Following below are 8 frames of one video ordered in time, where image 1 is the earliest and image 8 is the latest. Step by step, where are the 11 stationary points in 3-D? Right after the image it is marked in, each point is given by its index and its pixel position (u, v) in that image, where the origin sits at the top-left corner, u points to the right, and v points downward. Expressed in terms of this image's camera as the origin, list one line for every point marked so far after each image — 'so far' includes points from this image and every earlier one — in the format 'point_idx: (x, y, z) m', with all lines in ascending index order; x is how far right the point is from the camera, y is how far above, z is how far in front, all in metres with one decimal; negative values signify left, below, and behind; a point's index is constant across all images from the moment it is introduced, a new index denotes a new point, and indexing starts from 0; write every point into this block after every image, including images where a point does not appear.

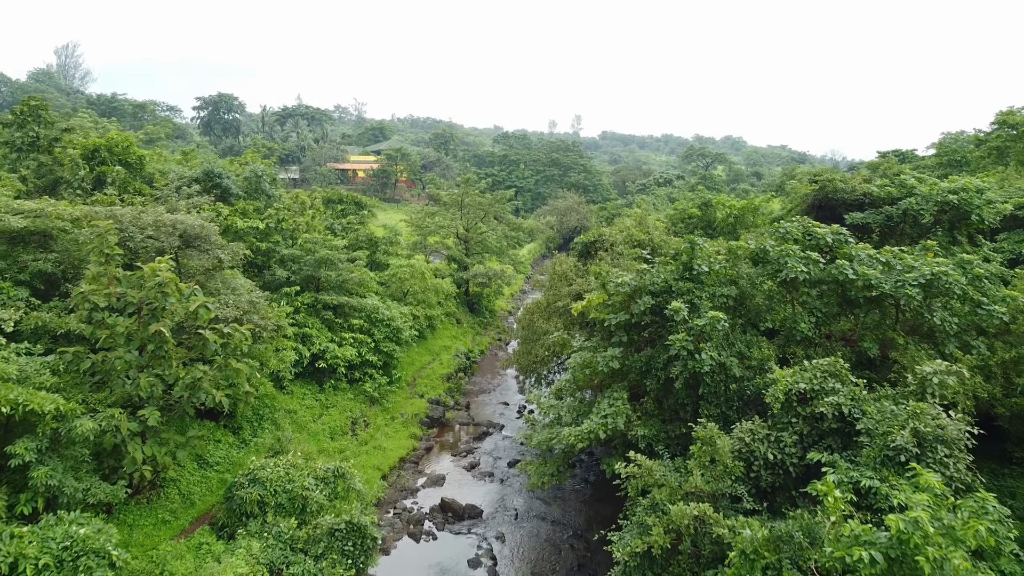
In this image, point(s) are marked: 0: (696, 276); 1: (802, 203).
0: (+2.6, +0.2, +11.4) m
1: (+6.1, +1.8, +17.2) m
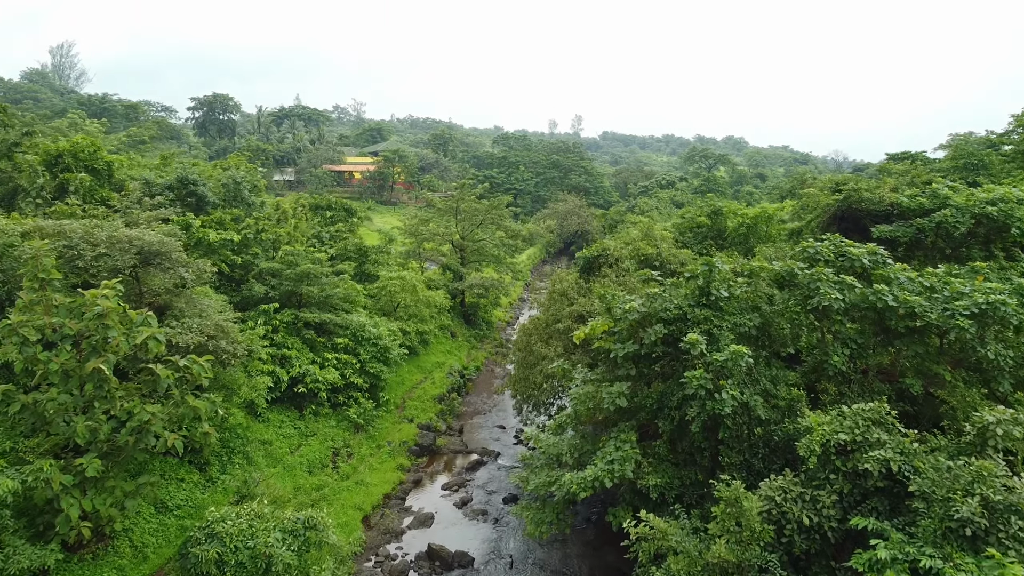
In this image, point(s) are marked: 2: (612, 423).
0: (+2.5, -0.2, +10.1) m
1: (+6.0, +1.4, +15.9) m
2: (+1.3, -1.8, +11.0) m
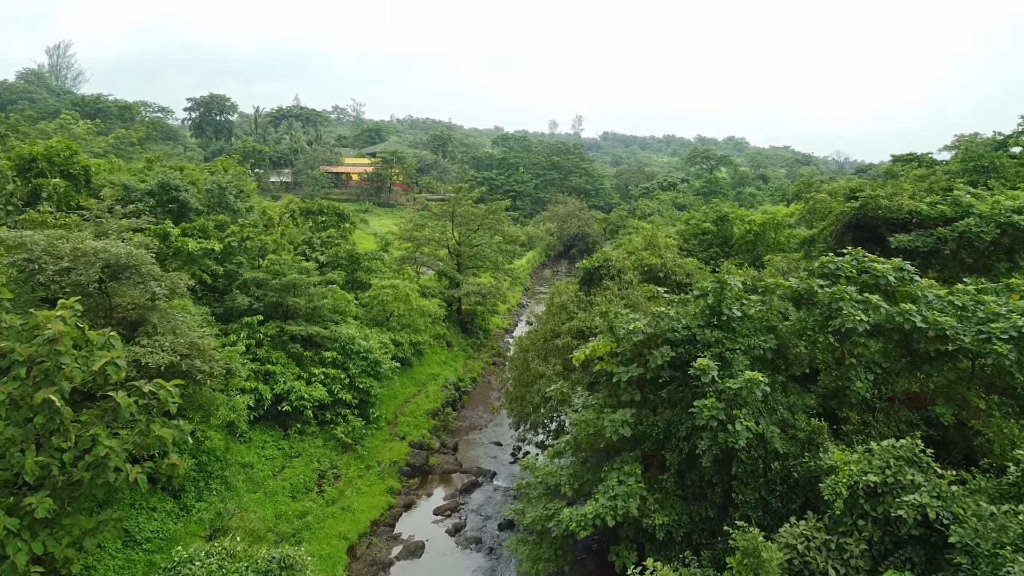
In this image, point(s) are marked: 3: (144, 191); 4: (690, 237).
0: (+2.4, -0.4, +9.3) m
1: (+6.0, +1.2, +15.1) m
2: (+1.3, -2.0, +10.2) m
3: (-7.4, +2.0, +16.5) m
4: (+4.4, +1.2, +19.9) m
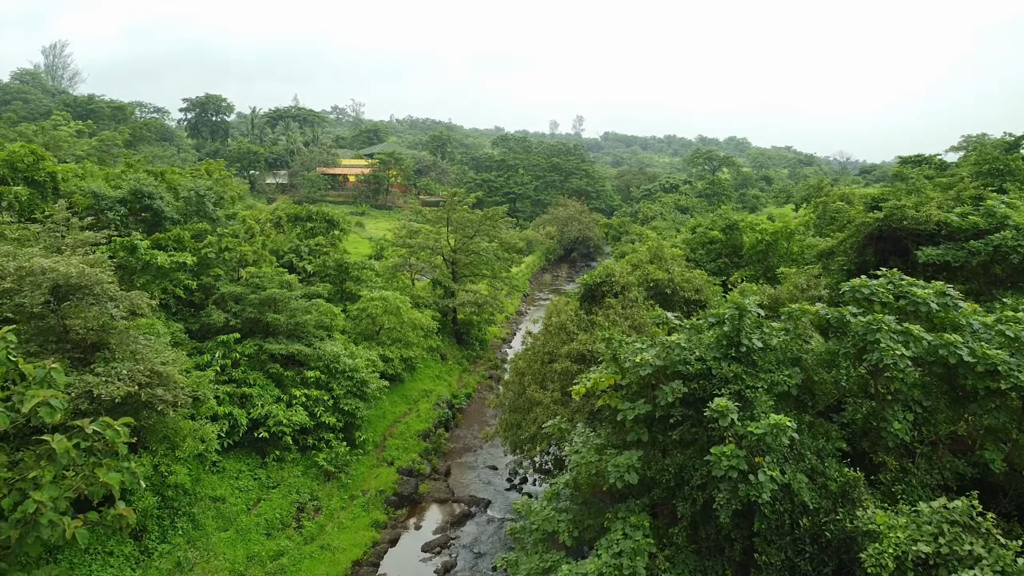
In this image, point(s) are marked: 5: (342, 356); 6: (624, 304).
0: (+2.3, -0.7, +8.2) m
1: (+5.9, +0.9, +14.0) m
2: (+1.2, -2.3, +9.1) m
3: (-7.5, +1.7, +15.4) m
4: (+4.3, +0.9, +18.9) m
5: (-3.3, -1.3, +15.6) m
6: (+1.7, -0.3, +12.2) m
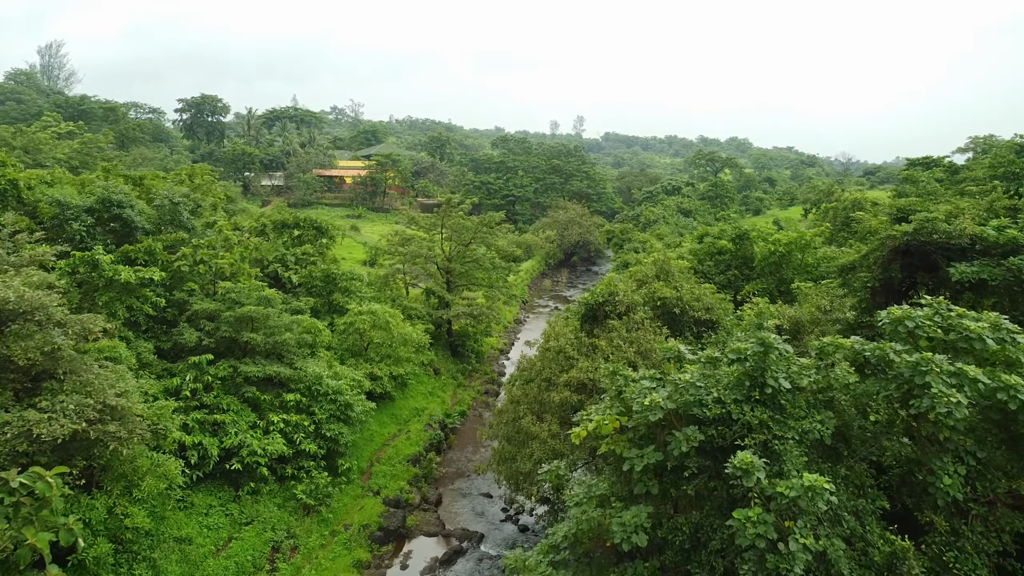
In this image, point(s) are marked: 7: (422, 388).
0: (+2.2, -0.9, +7.1) m
1: (+5.8, +0.7, +12.9) m
2: (+1.1, -2.6, +8.0) m
3: (-7.6, +1.4, +14.3) m
4: (+4.2, +0.7, +17.8) m
5: (-3.3, -1.6, +14.5) m
6: (+1.6, -0.5, +11.1) m
7: (-2.2, -2.4, +19.6) m
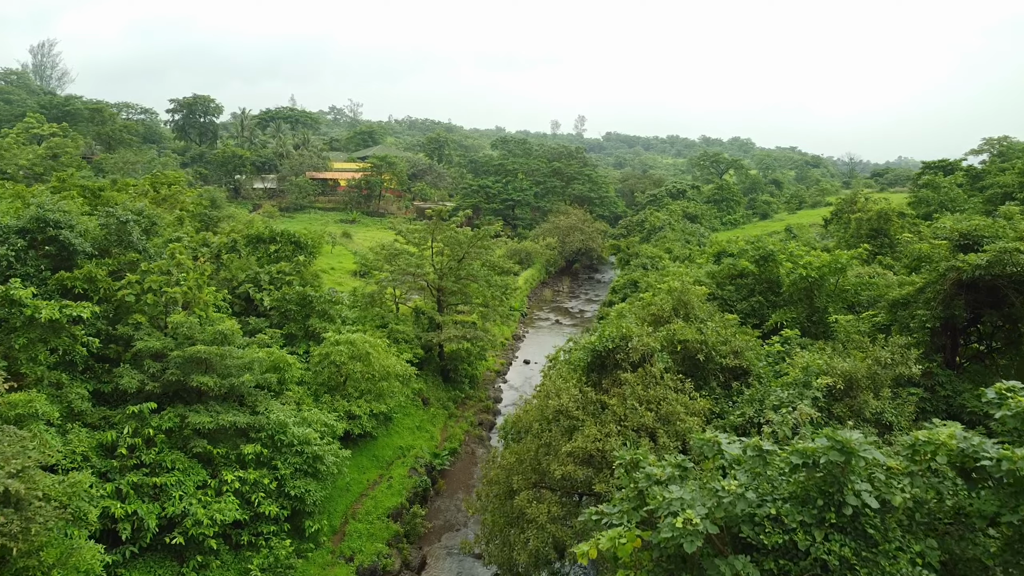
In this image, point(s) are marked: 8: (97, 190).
0: (+2.1, -1.5, +5.2) m
1: (+5.7, +0.1, +11.0) m
2: (+1.0, -3.1, +6.1) m
3: (-7.7, +0.9, +12.4) m
4: (+4.1, +0.1, +15.9) m
5: (-3.4, -2.1, +12.6) m
6: (+1.5, -1.1, +9.2) m
7: (-2.3, -2.9, +17.7) m
8: (-9.4, +2.2, +18.4) m
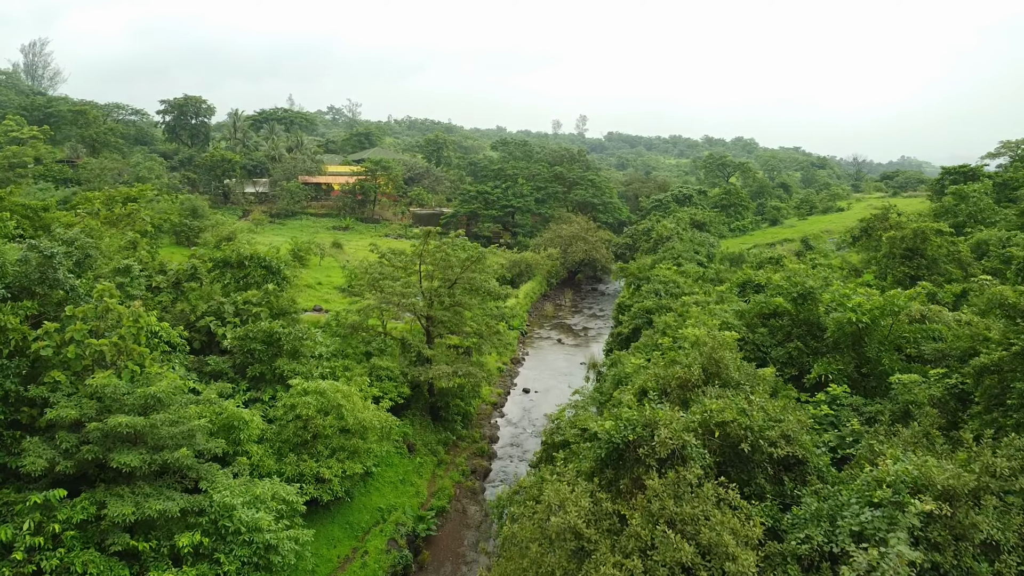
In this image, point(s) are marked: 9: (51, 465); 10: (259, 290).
0: (+2.1, -2.1, +3.0) m
1: (+5.6, -0.5, +8.8) m
2: (+0.9, -3.8, +4.0) m
3: (-7.7, +0.2, +10.2) m
4: (+4.0, -0.5, +13.7) m
5: (-3.5, -2.8, +10.4) m
6: (+1.4, -1.7, +7.0) m
7: (-2.3, -3.6, +15.5) m
8: (-9.4, +1.6, +16.3) m
9: (-5.5, -2.1, +9.7) m
10: (-5.4, -0.1, +17.5) m
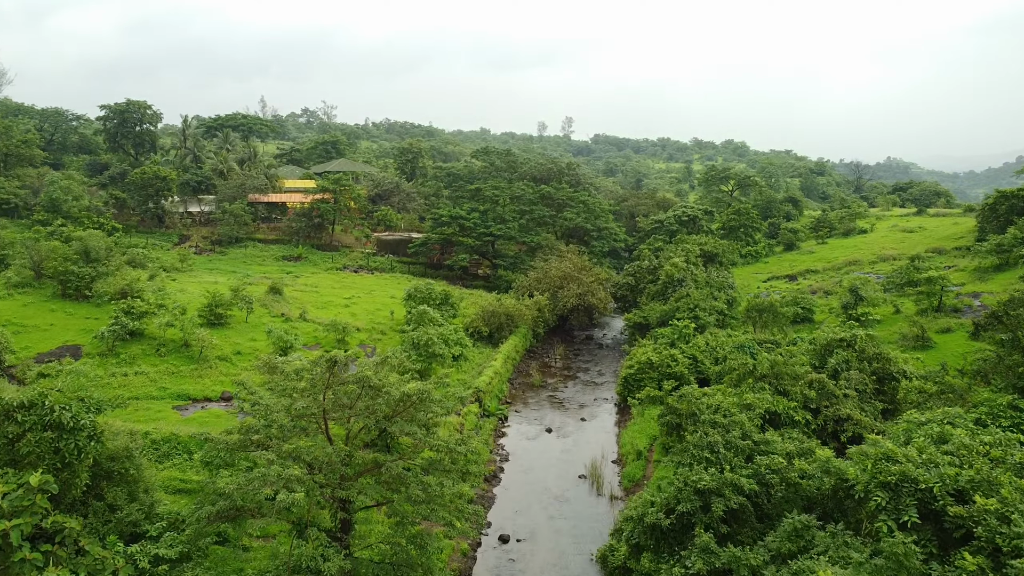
0: (+1.9, -4.3, -4.2) m
1: (+5.3, -2.7, +1.6) m
2: (+0.7, -6.0, -3.3) m
3: (-8.1, -2.0, +2.8) m
4: (+3.6, -2.7, +6.4) m
5: (-3.8, -5.0, +3.1) m
6: (+1.1, -3.9, -0.2) m
7: (-2.8, -5.7, +8.2) m
8: (-9.9, -0.6, +8.8) m
9: (-5.8, -4.3, +2.2) m
10: (-5.9, -2.3, +10.1) m
